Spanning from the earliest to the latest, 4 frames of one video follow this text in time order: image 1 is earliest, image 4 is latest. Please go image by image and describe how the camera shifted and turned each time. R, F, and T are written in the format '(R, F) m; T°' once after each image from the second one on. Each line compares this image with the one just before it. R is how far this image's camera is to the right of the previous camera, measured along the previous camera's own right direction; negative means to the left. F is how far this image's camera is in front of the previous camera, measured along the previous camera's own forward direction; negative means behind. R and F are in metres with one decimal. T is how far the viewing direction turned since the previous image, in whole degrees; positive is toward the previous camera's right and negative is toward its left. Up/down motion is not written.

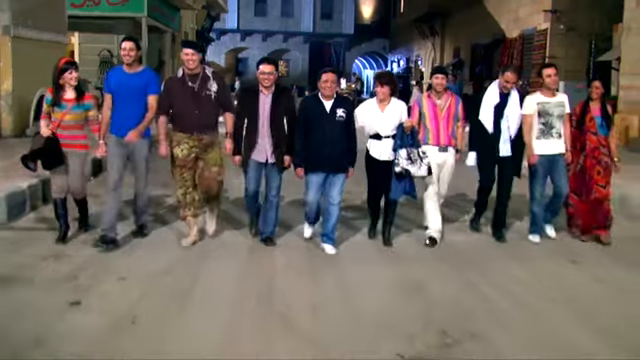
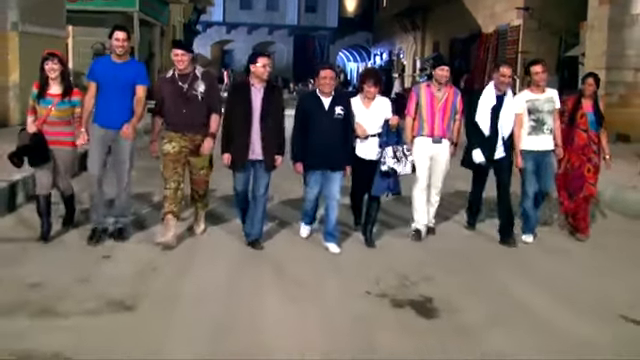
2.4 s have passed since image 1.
(0.0, -1.1) m; +1°
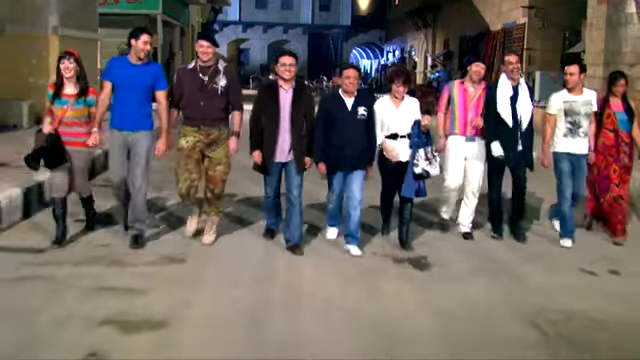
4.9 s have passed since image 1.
(0.0, -1.2) m; -1°
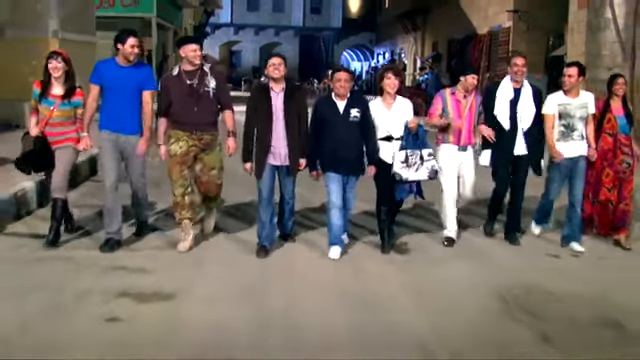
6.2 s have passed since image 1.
(0.0, -0.6) m; +1°
